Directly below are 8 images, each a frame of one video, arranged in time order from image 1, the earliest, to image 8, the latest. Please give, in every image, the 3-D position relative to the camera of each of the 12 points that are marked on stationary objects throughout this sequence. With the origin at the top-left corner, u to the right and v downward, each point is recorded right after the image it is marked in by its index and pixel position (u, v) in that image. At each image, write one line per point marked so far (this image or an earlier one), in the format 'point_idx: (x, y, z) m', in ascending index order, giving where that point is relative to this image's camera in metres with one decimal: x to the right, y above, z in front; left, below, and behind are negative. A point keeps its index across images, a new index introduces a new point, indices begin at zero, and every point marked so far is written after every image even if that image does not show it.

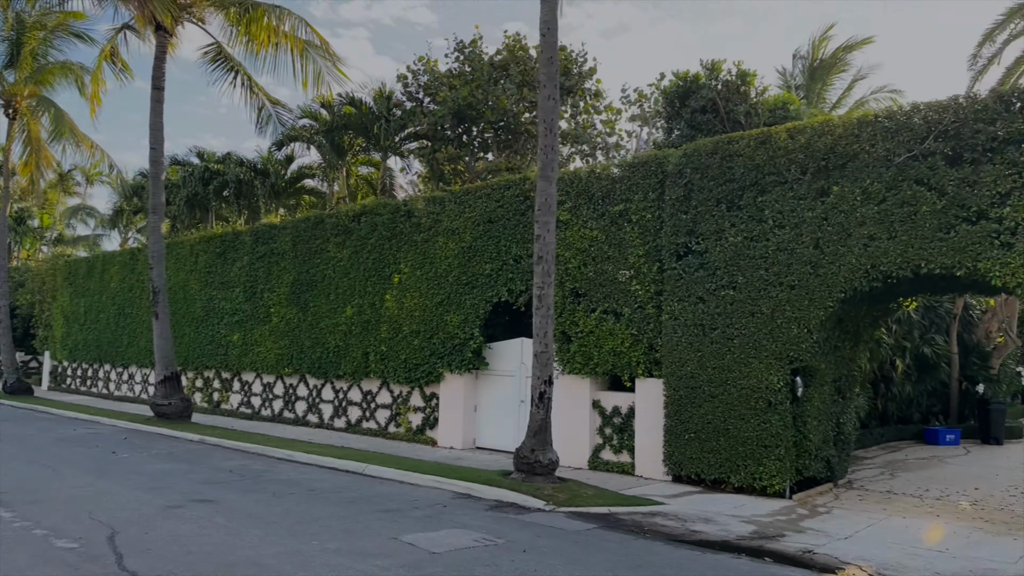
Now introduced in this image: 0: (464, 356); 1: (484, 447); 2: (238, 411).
0: (-0.9, -1.3, +13.3) m
1: (-0.5, -2.9, +13.4) m
2: (-7.0, -3.1, +19.0) m
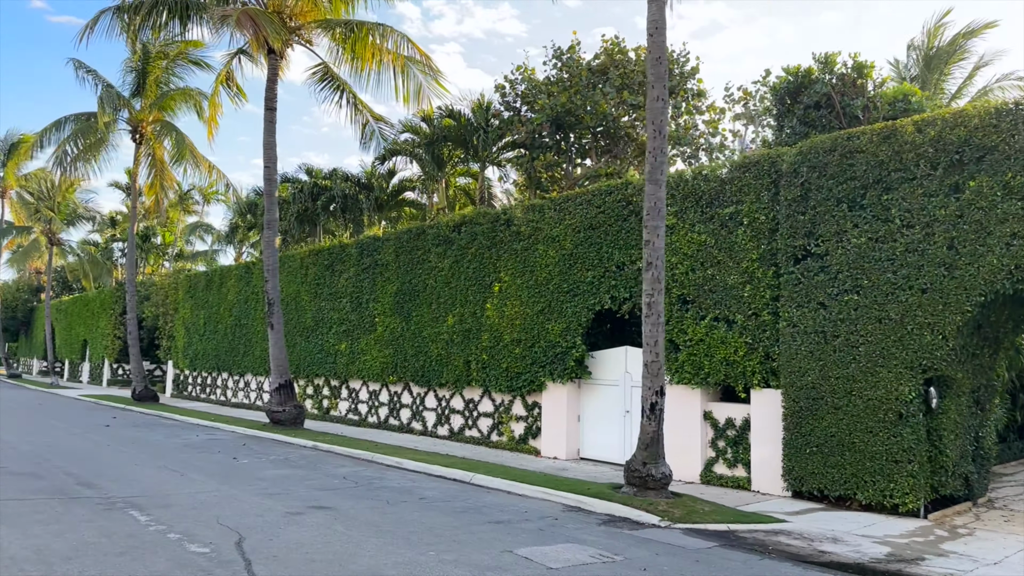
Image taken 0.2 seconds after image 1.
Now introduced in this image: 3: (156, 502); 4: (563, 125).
0: (+1.0, -1.4, +13.1) m
1: (+1.3, -3.0, +13.2) m
2: (-4.4, -3.4, +19.5) m
3: (-3.7, -2.3, +7.8) m
4: (+1.2, +3.6, +16.3) m
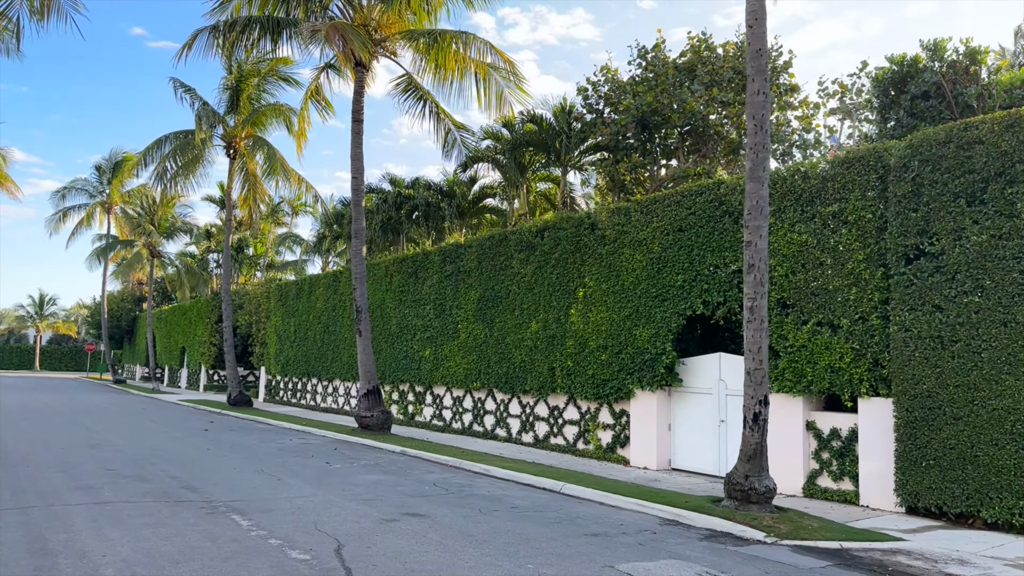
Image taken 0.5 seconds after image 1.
0: (+2.5, -1.5, +12.7) m
1: (+2.9, -3.1, +12.8) m
2: (-2.2, -3.6, +19.6) m
3: (-2.7, -2.3, +8.0) m
4: (+3.0, +3.5, +15.9) m
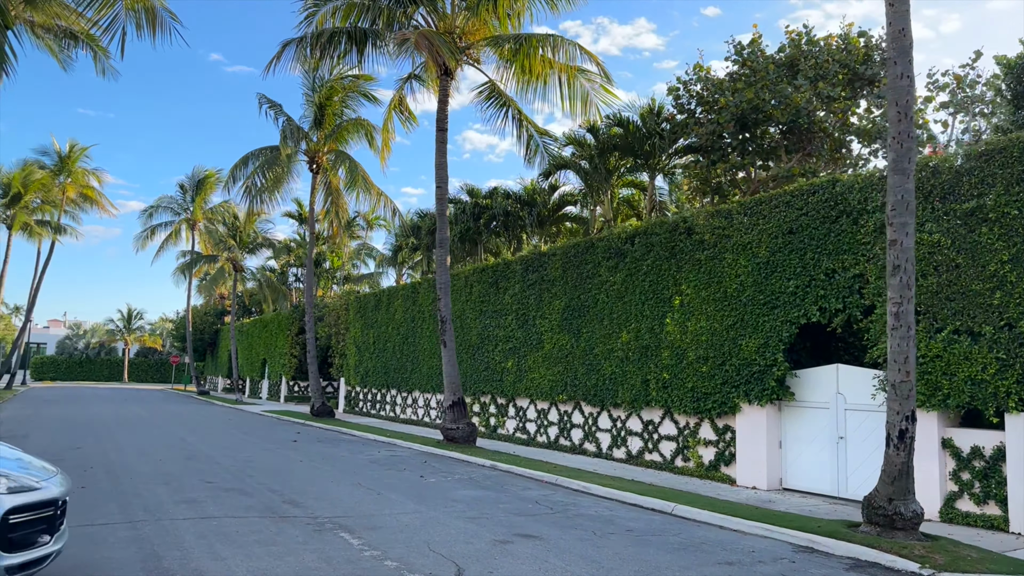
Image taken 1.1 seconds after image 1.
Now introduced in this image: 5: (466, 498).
0: (+4.1, -1.6, +11.9) m
1: (+4.5, -3.2, +11.9) m
2: (+0.1, -3.8, +19.2) m
3: (-1.5, -2.4, +7.6) m
4: (+4.9, +3.4, +15.2) m
5: (-0.6, -2.8, +9.9) m
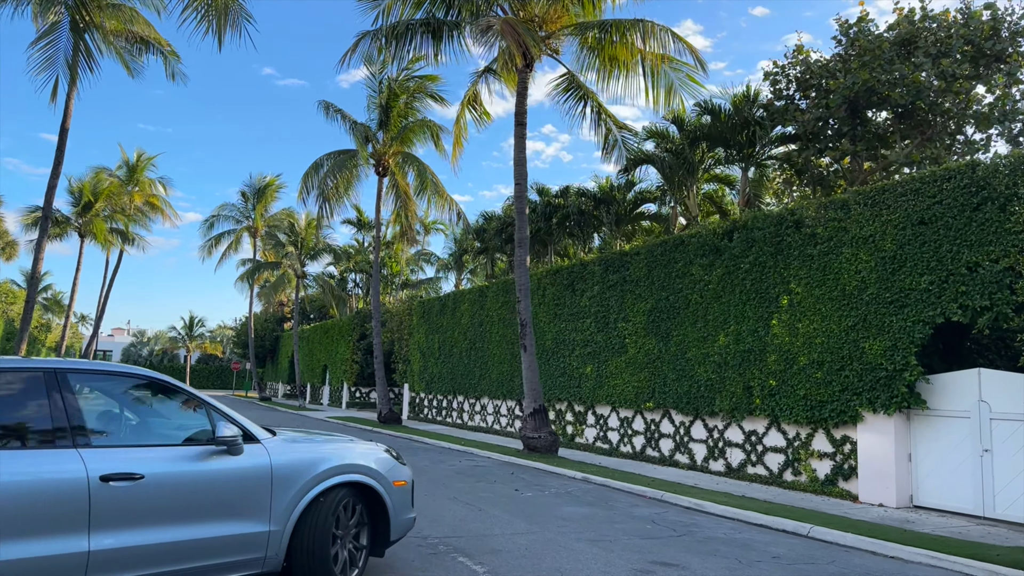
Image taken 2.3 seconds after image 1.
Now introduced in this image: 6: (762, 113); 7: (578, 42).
0: (+5.6, -1.5, +10.8) m
1: (+6.0, -3.1, +10.8) m
2: (+2.0, -3.9, +18.2) m
3: (-0.3, -2.4, +6.8) m
4: (+6.5, +3.4, +14.0) m
5: (+0.7, -2.8, +9.1) m
6: (+5.2, +3.7, +15.7) m
7: (+1.4, +5.2, +15.7) m
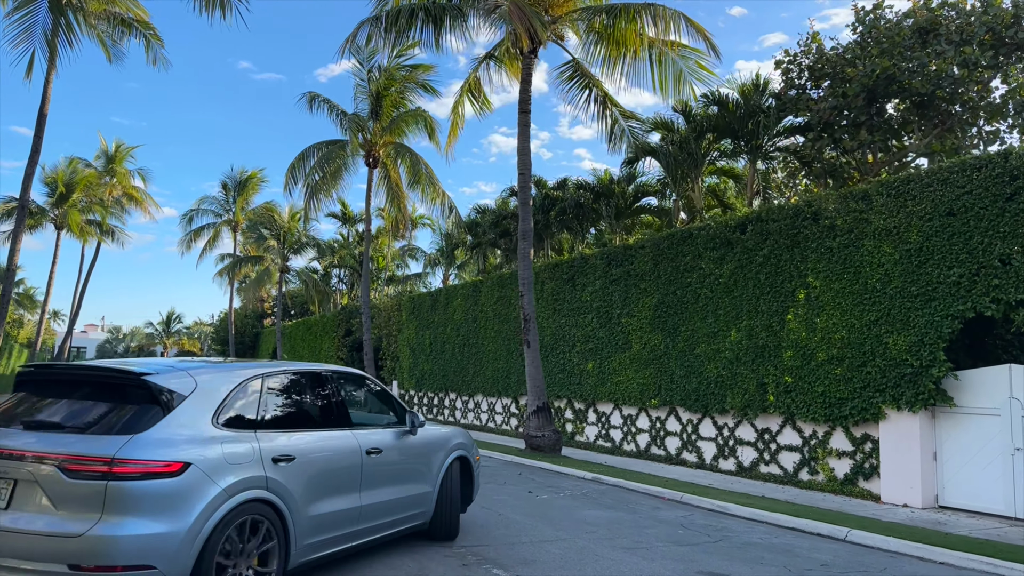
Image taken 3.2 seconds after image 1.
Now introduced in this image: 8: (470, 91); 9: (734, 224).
0: (+5.8, -1.4, +10.5) m
1: (+6.2, -3.0, +10.4) m
2: (+2.0, -3.7, +17.8) m
3: (0.0, -2.3, +6.3) m
4: (+6.6, +3.5, +13.7) m
5: (+1.0, -2.7, +8.6) m
6: (+5.3, +3.8, +15.3) m
7: (+1.5, +5.3, +15.2) m
8: (-1.0, +4.5, +17.1) m
9: (+4.2, +1.2, +14.1) m
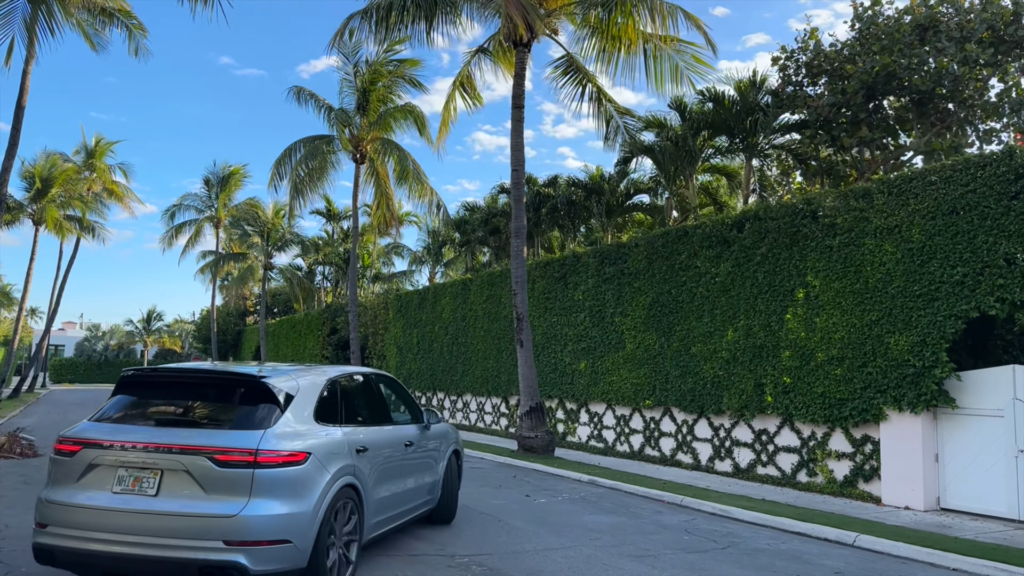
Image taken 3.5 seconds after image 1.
0: (+5.7, -1.4, +10.3) m
1: (+6.1, -3.0, +10.3) m
2: (+1.8, -3.7, +17.6) m
3: (0.0, -2.3, +6.1) m
4: (+6.5, +3.5, +13.5) m
5: (+1.0, -2.7, +8.4) m
6: (+5.2, +3.8, +15.1) m
7: (+1.3, +5.3, +14.9) m
8: (-1.1, +4.6, +16.8) m
9: (+4.1, +1.2, +13.9) m
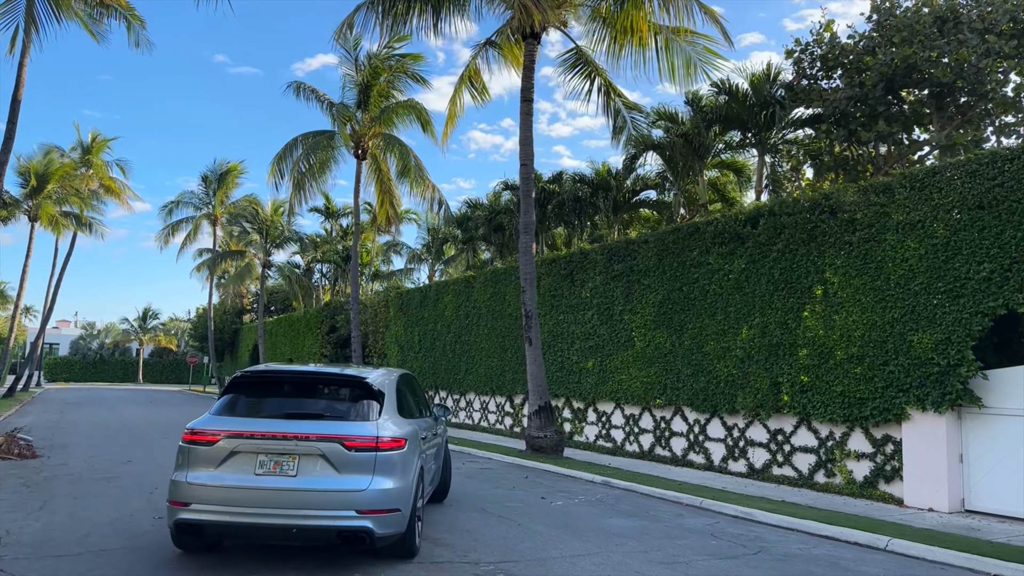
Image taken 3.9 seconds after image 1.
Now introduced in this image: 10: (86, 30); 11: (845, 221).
0: (+5.9, -1.4, +10.1) m
1: (+6.3, -3.0, +10.1) m
2: (+2.0, -3.6, +17.3) m
3: (+0.3, -2.2, +5.8) m
4: (+6.7, +3.6, +13.3) m
5: (+1.2, -2.6, +8.1) m
6: (+5.4, +3.9, +14.8) m
7: (+1.5, +5.4, +14.6) m
8: (-1.0, +4.6, +16.5) m
9: (+4.2, +1.3, +13.6) m
10: (-9.2, +5.6, +16.1) m
11: (+5.3, +1.1, +11.8) m
